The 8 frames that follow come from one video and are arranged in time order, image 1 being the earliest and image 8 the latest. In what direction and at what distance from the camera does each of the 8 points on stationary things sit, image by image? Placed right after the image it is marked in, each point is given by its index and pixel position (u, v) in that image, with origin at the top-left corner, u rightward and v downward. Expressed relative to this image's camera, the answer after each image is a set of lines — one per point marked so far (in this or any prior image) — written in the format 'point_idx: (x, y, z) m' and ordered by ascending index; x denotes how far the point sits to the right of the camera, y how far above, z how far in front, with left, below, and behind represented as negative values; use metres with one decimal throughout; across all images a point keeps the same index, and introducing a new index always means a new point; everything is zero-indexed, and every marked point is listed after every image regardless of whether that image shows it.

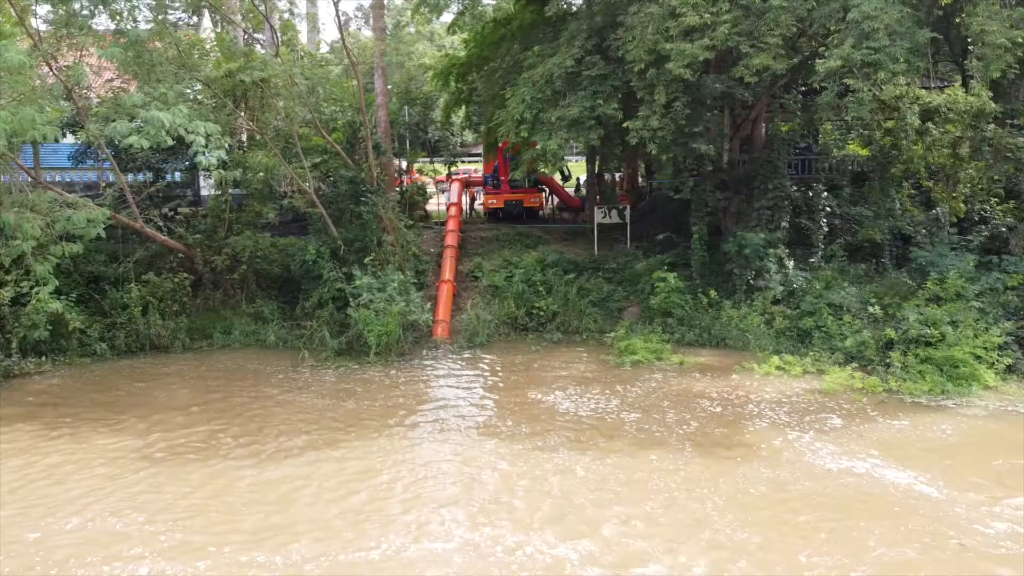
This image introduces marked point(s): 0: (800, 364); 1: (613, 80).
0: (+3.8, -1.0, +10.8) m
1: (+1.5, +3.0, +11.6) m
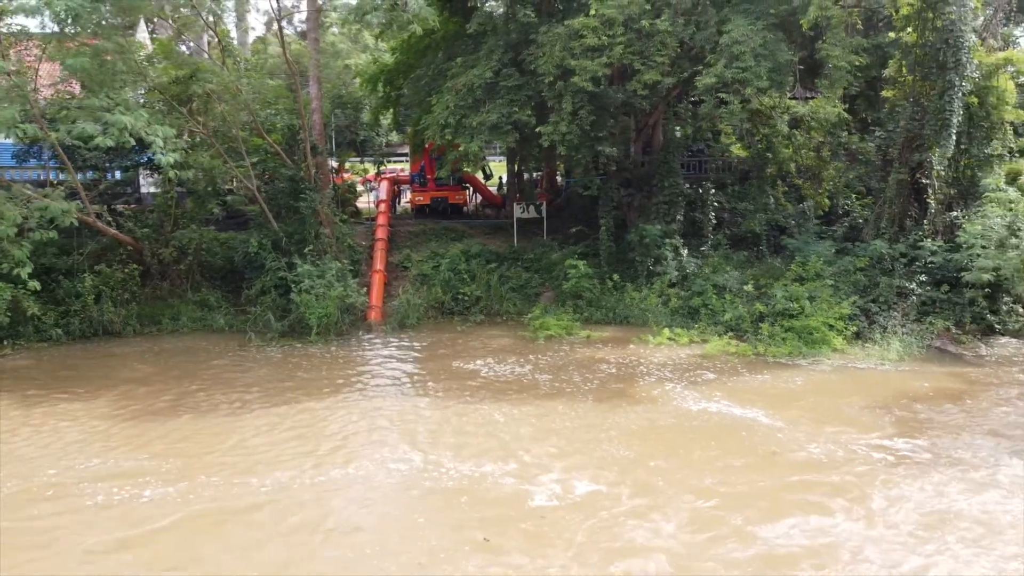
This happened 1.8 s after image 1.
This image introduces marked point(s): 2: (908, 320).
0: (+2.7, -0.7, +12.6) m
1: (+0.3, +3.2, +13.2) m
2: (+6.1, -0.5, +12.4) m
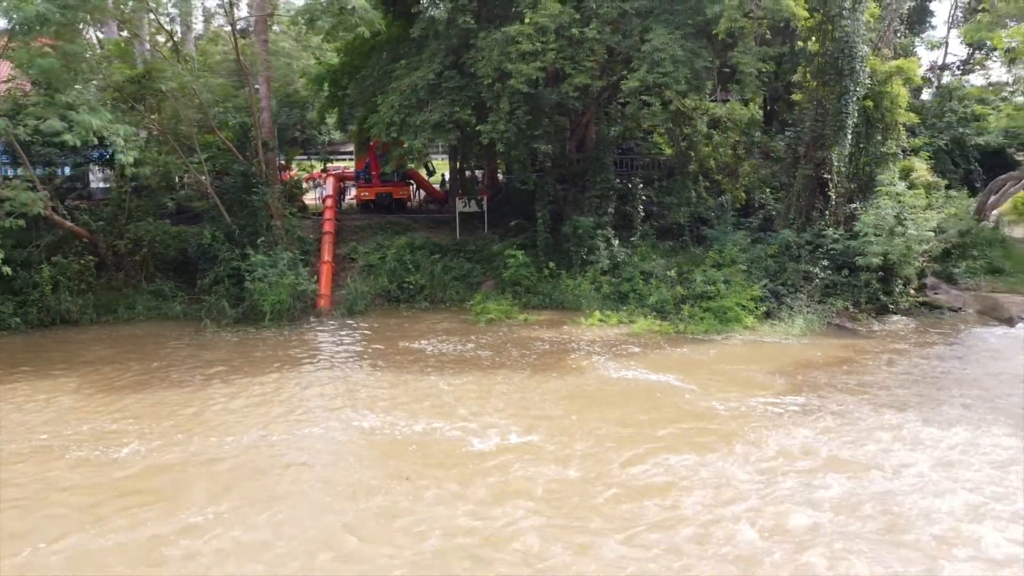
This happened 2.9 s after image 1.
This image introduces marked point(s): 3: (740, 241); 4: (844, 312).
0: (+1.8, -0.5, +13.8) m
1: (-0.8, +3.4, +14.2) m
2: (+5.1, -0.2, +13.8) m
3: (+4.2, +0.9, +14.9) m
4: (+5.6, -0.4, +13.7) m
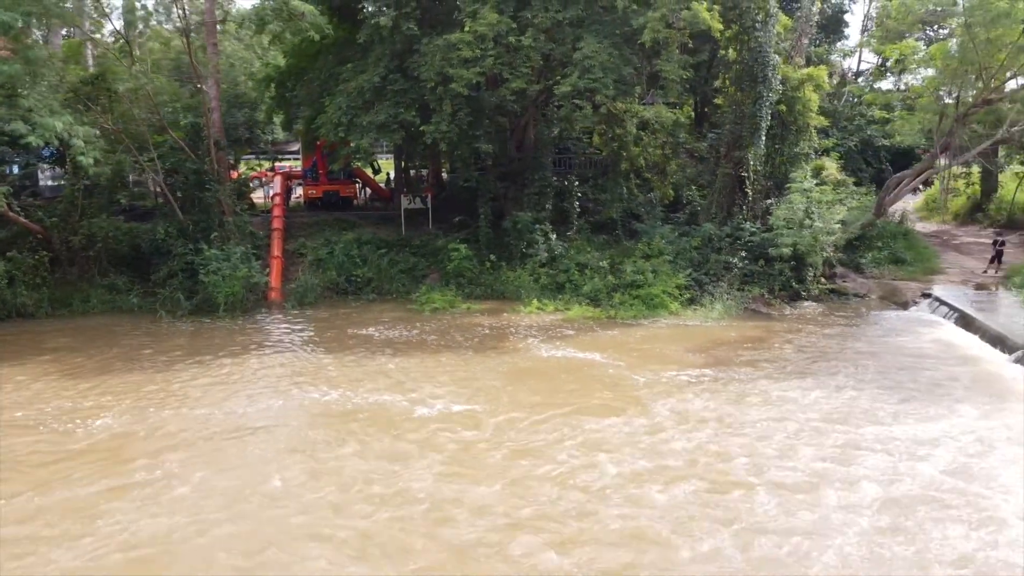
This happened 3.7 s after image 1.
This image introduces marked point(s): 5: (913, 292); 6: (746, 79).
0: (+0.7, -0.3, +14.8) m
1: (-1.9, +3.6, +15.1) m
2: (+4.1, 0.0, +15.1) m
3: (+3.1, +1.1, +16.1) m
4: (+4.6, -0.2, +15.0) m
5: (+7.8, -0.1, +15.8) m
6: (+4.5, +4.0, +15.6) m
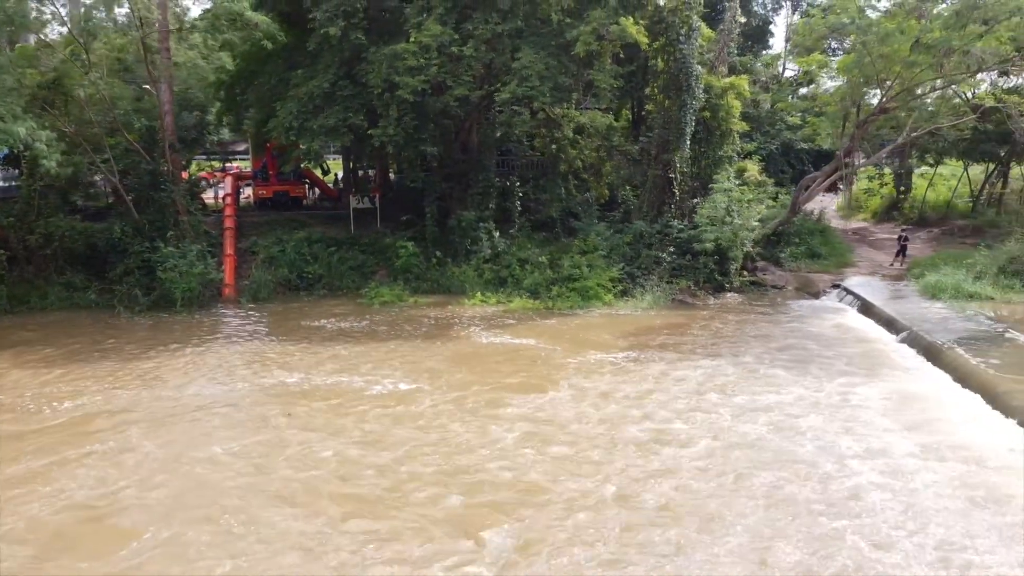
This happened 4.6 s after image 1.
0: (-0.3, -0.2, +15.8) m
1: (-3.0, +3.7, +15.9) m
2: (+3.0, +0.1, +16.3) m
3: (+1.9, +1.2, +17.3) m
4: (+3.5, 0.0, +16.3) m
5: (+6.6, +0.1, +17.3) m
6: (+3.3, +4.1, +16.8) m
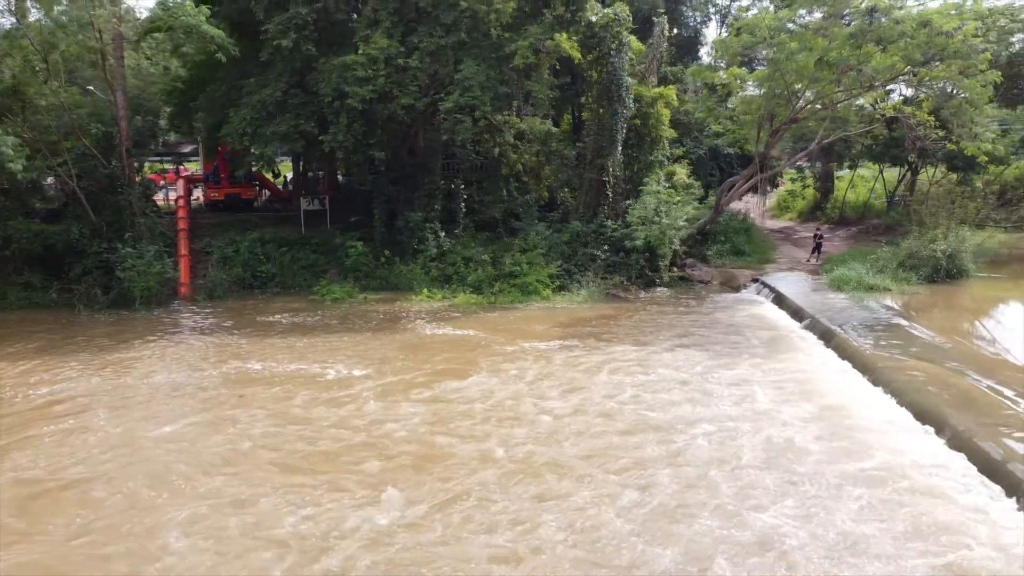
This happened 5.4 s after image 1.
0: (-1.5, -0.1, +16.8) m
1: (-4.1, +3.7, +16.8) m
2: (+1.8, +0.2, +17.5) m
3: (+0.6, +1.3, +18.5) m
4: (+2.3, +0.1, +17.5) m
5: (+5.4, +0.2, +18.7) m
6: (+2.1, +4.2, +18.1) m
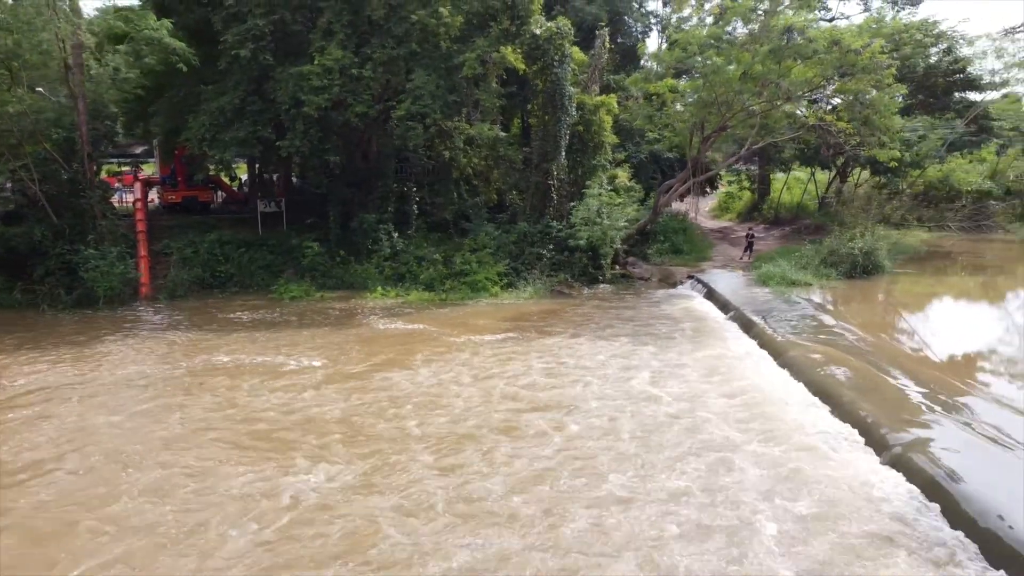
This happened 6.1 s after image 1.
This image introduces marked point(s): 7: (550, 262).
0: (-2.6, -0.1, +17.7) m
1: (-5.3, +3.8, +17.5) m
2: (+0.7, +0.3, +18.6) m
3: (-0.5, +1.4, +19.5) m
4: (+1.2, +0.1, +18.6) m
5: (+4.2, +0.3, +20.0) m
6: (+0.9, +4.3, +19.2) m
7: (+0.9, +0.6, +19.0) m
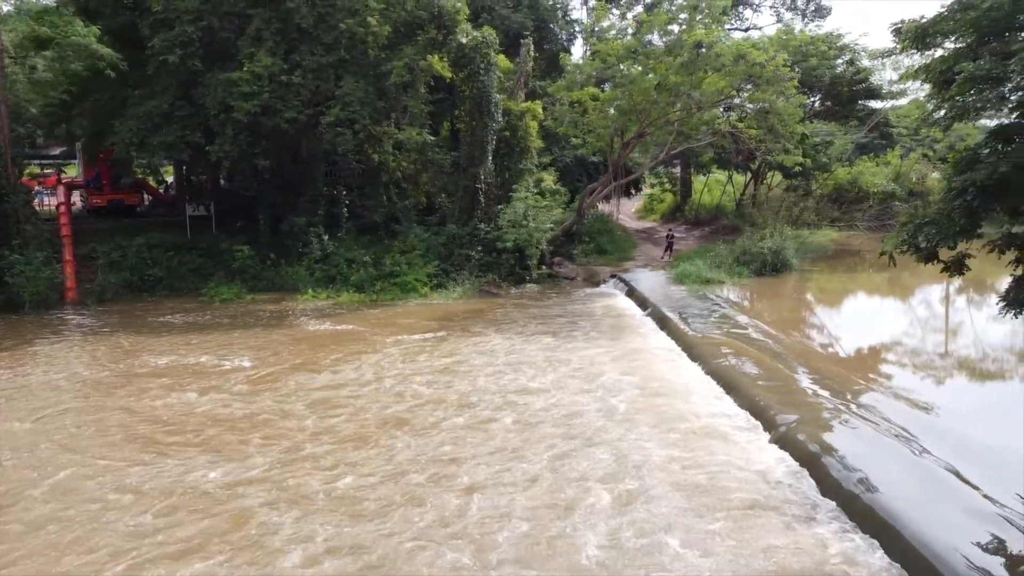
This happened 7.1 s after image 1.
0: (-4.1, -0.1, +18.1) m
1: (-6.9, +3.7, +17.7) m
2: (-1.0, +0.3, +19.2) m
3: (-2.3, +1.3, +20.0) m
4: (-0.5, +0.1, +19.3) m
5: (+2.4, +0.4, +20.9) m
6: (-0.9, +4.3, +19.8) m
7: (-0.8, +0.6, +19.6) m
